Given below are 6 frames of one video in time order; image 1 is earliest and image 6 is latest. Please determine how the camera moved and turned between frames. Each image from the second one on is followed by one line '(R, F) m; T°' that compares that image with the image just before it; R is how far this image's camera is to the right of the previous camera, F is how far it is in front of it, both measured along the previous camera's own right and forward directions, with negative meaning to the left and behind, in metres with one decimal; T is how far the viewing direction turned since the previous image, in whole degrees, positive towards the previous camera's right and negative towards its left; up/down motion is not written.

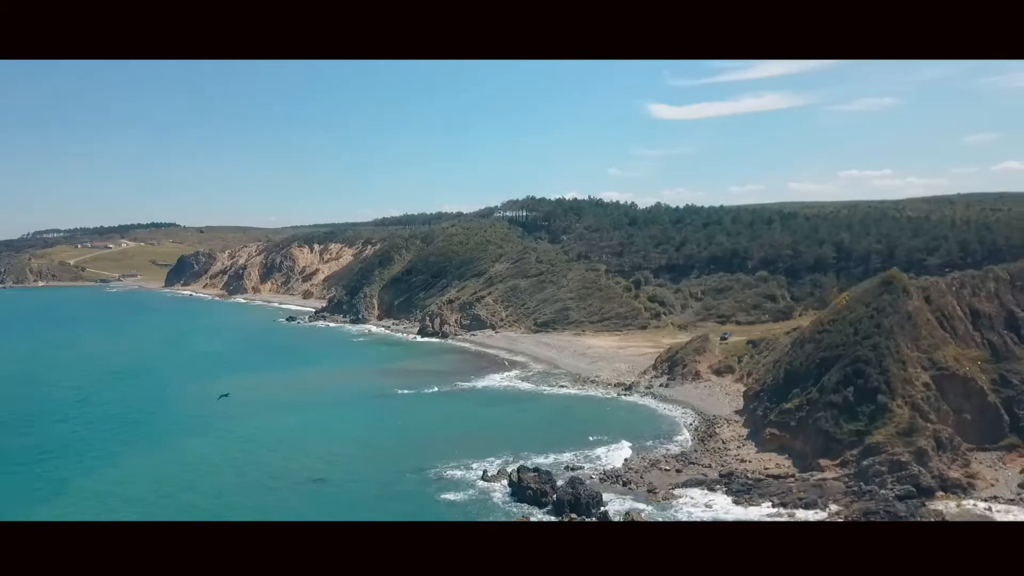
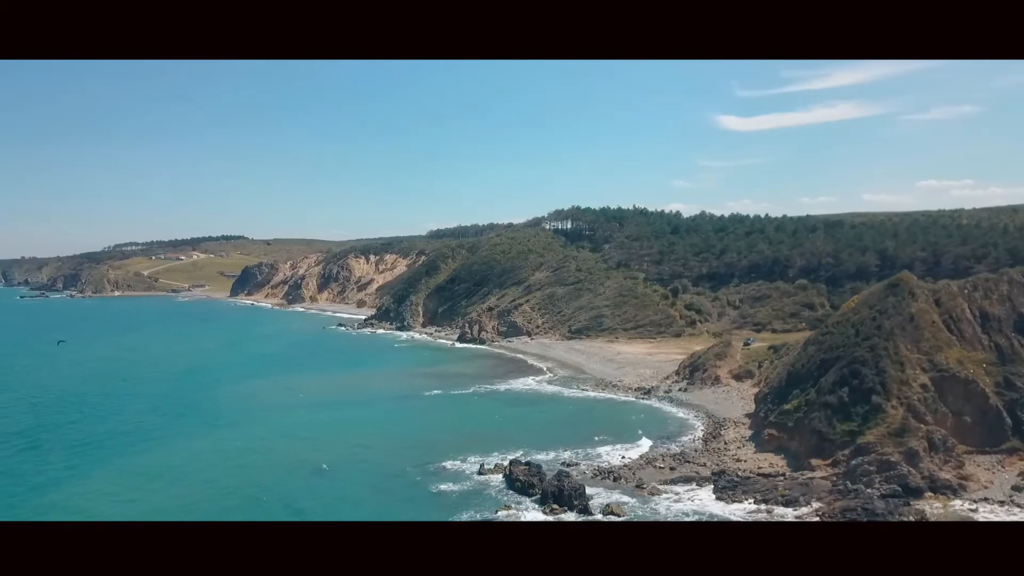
(+1.3, -0.4) m; -5°
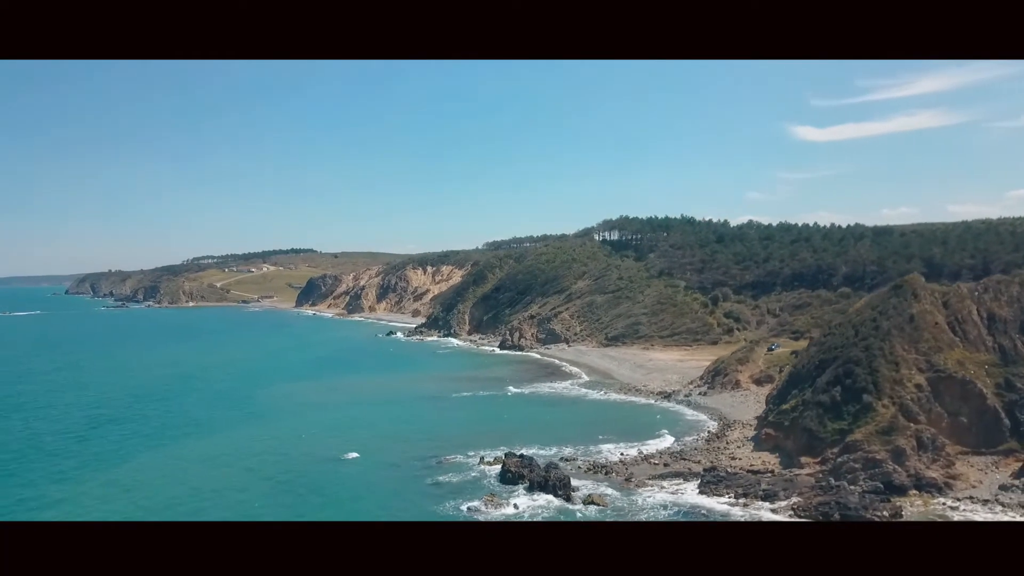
(+1.4, -0.5) m; -5°
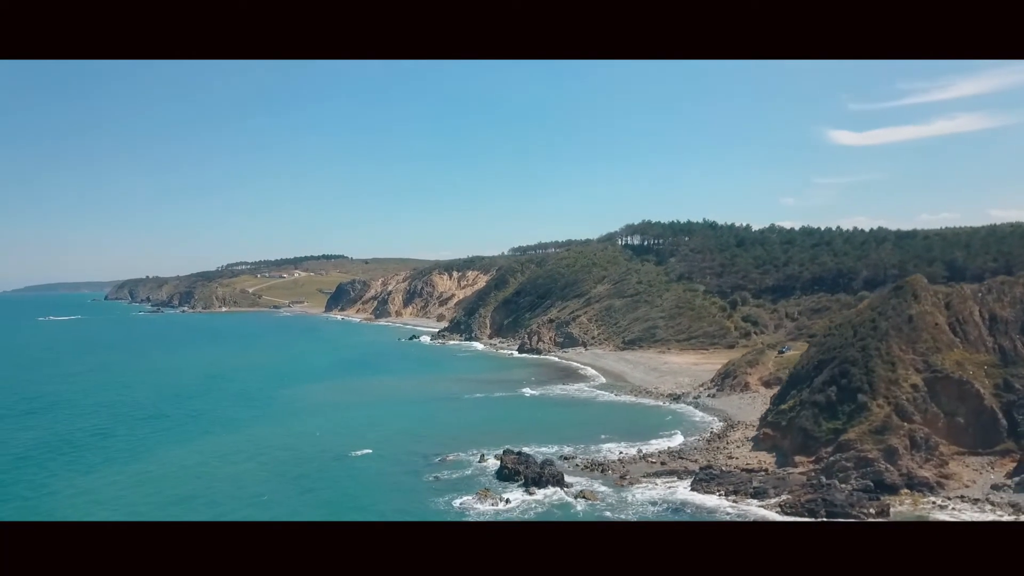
(+0.7, -0.3) m; -2°
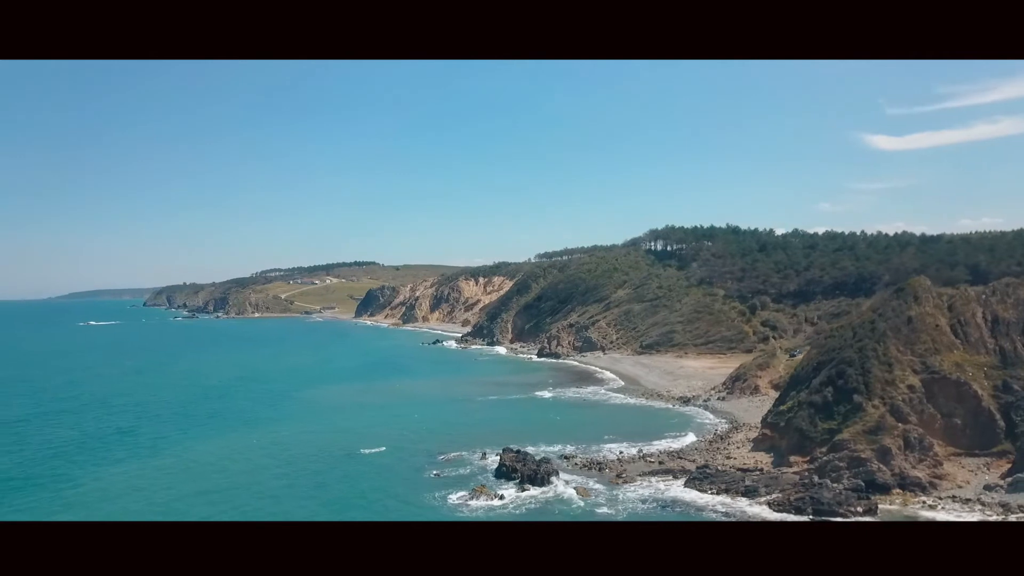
(+0.7, -0.3) m; -2°
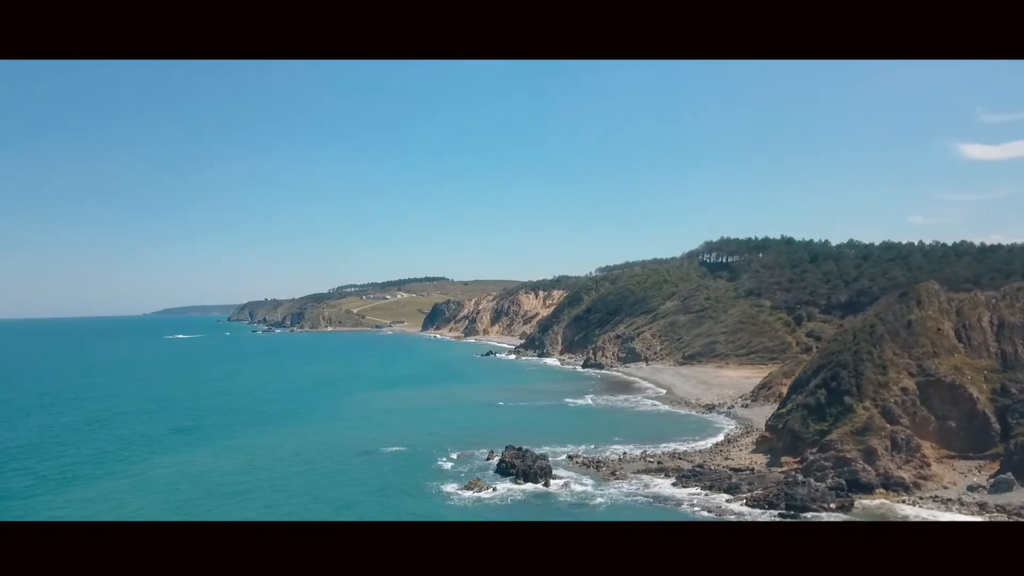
(+1.5, -0.7) m; -5°
